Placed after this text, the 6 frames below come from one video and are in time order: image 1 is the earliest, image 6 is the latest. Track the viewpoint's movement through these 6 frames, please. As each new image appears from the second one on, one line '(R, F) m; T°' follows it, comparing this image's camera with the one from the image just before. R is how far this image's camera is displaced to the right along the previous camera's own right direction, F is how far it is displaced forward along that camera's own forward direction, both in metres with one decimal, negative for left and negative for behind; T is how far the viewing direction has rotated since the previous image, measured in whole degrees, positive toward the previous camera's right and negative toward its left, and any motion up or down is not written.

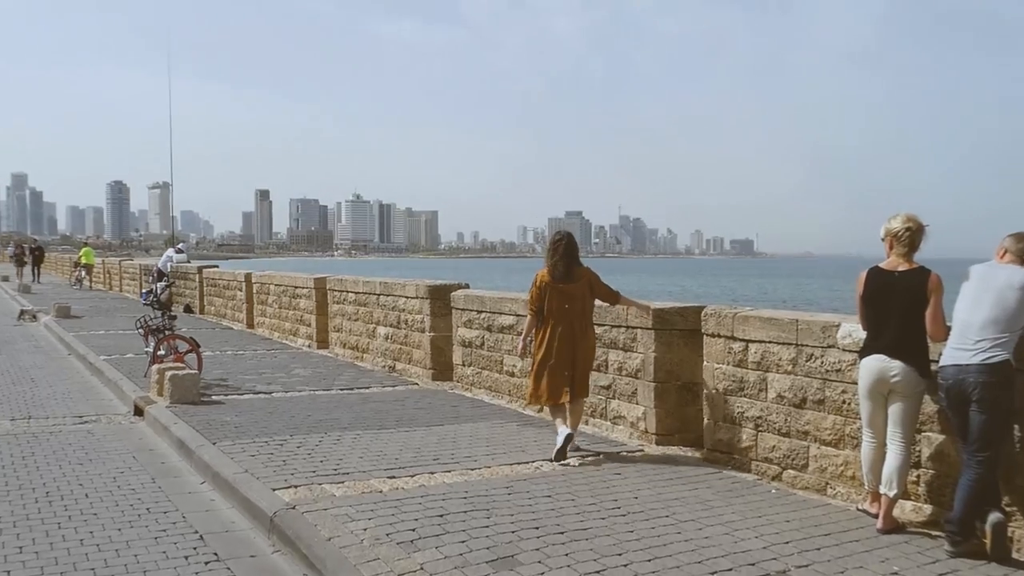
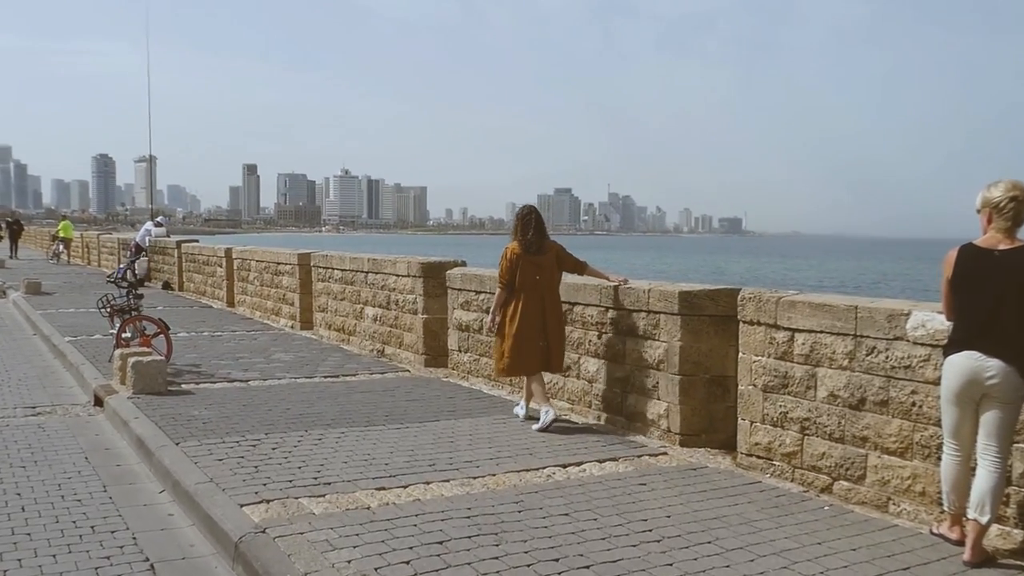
(-0.1, +1.0) m; +1°
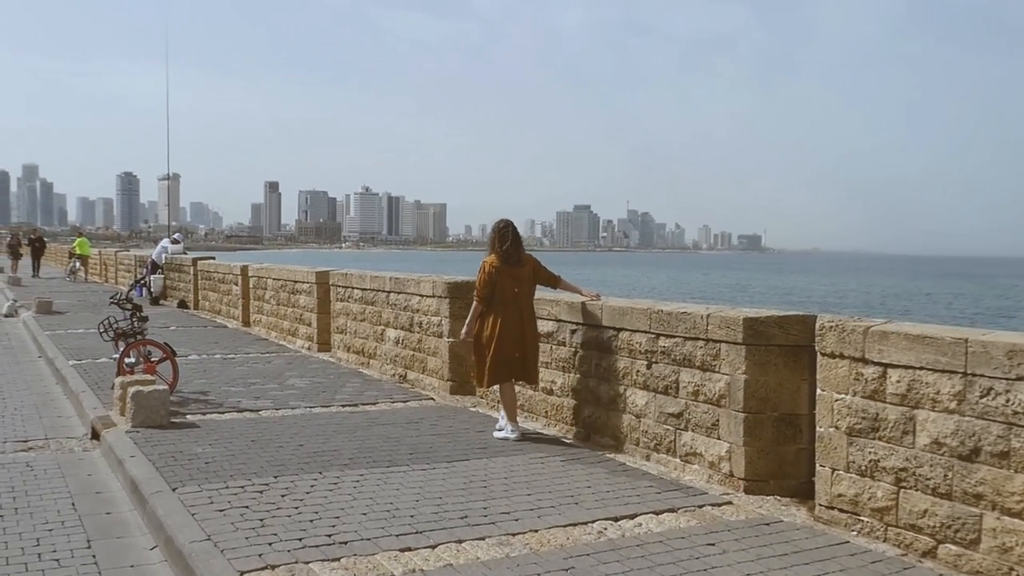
(-0.2, +0.8) m; -1°
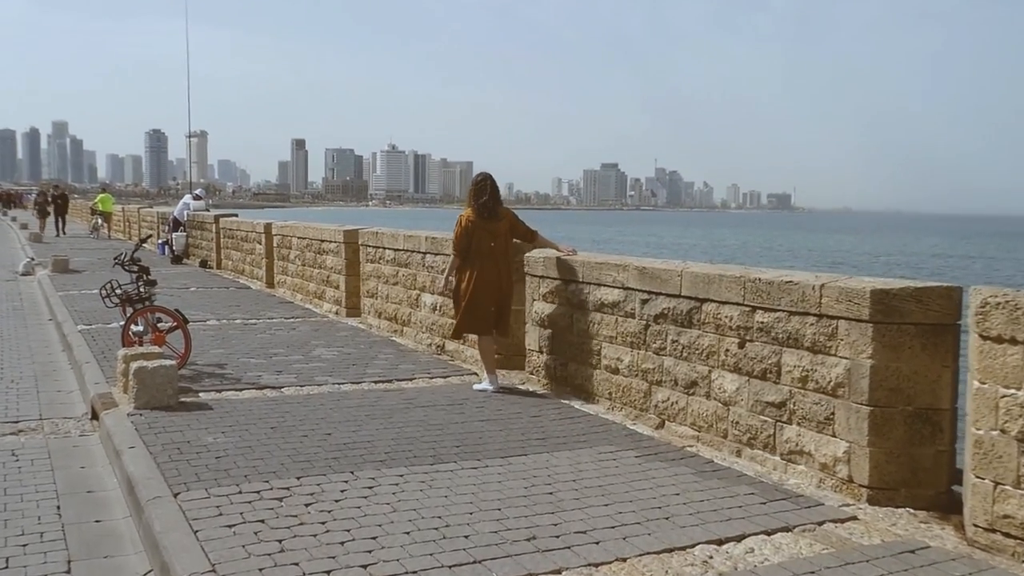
(-0.3, +1.2) m; -2°
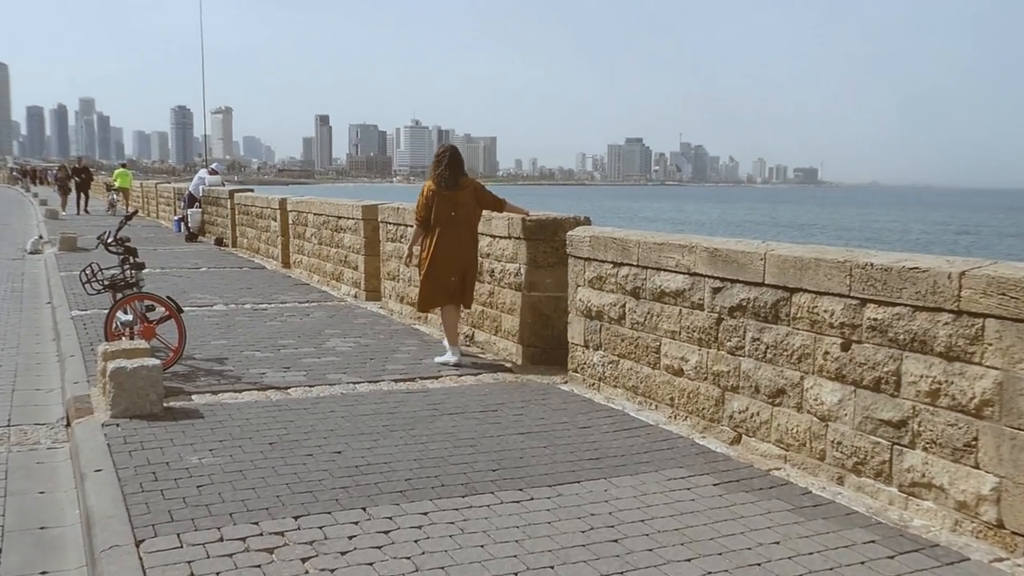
(-0.1, +1.1) m; -1°
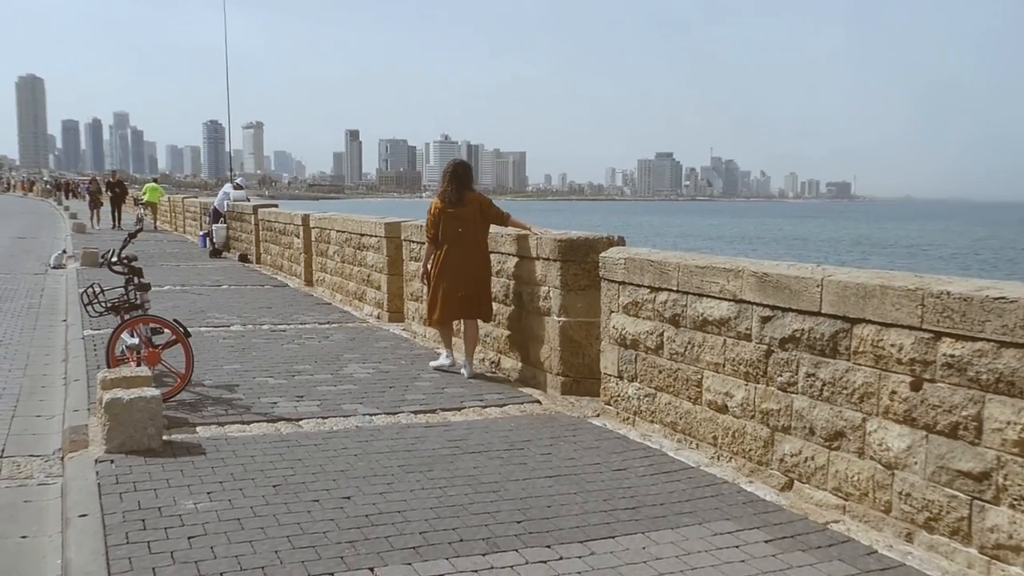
(0.0, +0.5) m; -2°
